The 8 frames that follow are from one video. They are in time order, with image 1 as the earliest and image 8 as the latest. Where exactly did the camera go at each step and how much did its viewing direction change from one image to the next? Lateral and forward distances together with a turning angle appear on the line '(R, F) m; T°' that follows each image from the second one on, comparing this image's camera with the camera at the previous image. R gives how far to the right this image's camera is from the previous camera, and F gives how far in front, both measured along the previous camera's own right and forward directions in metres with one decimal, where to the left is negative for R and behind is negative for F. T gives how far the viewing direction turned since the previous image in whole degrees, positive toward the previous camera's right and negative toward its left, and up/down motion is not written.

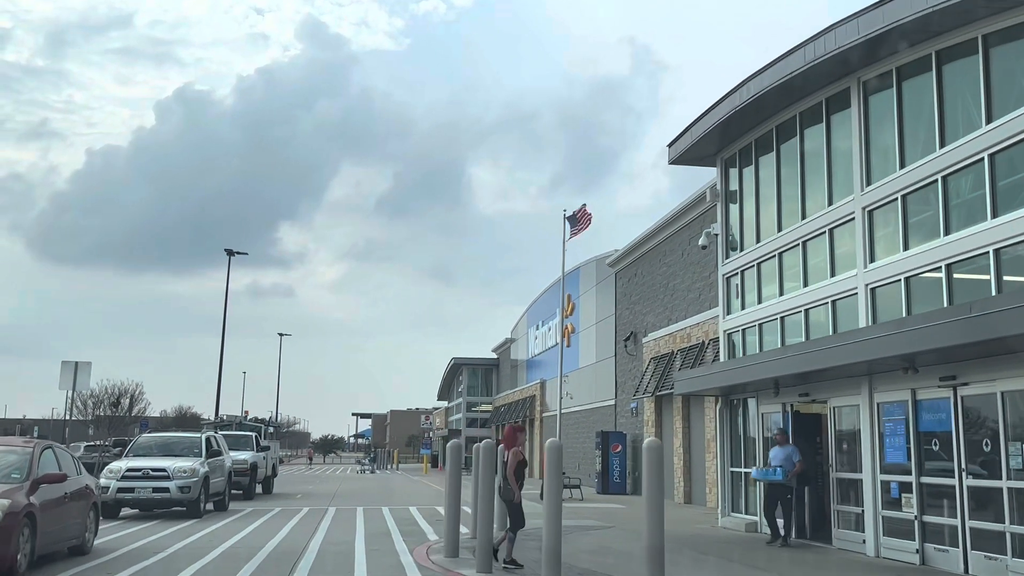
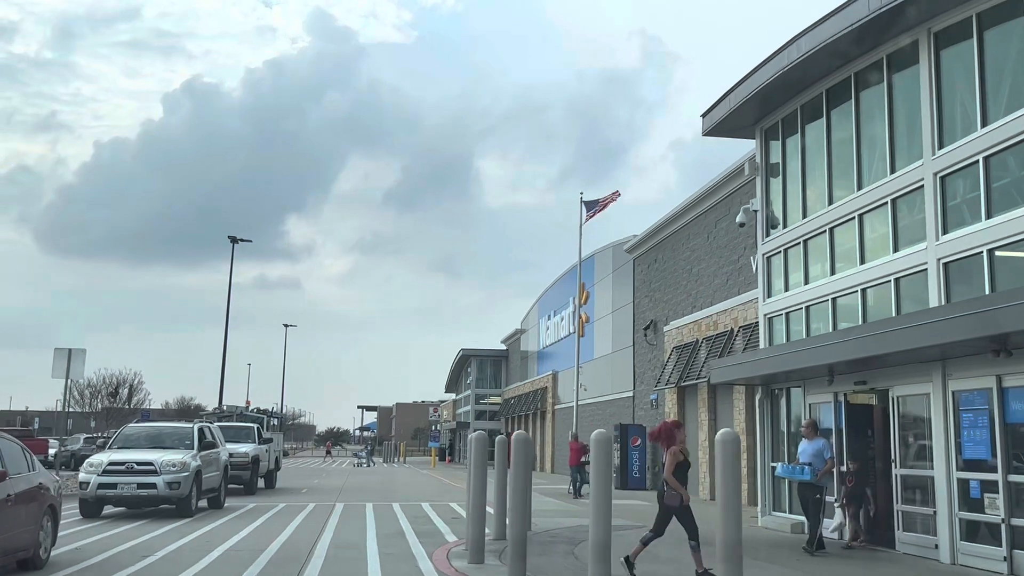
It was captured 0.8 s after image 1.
(-0.3, +1.4) m; 0°
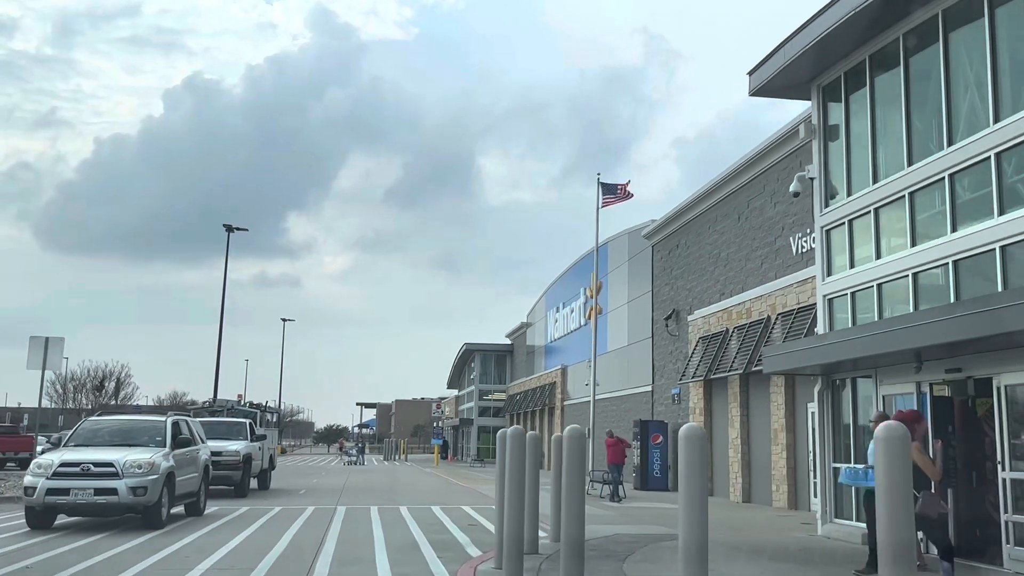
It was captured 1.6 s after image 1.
(-0.4, +1.9) m; 0°
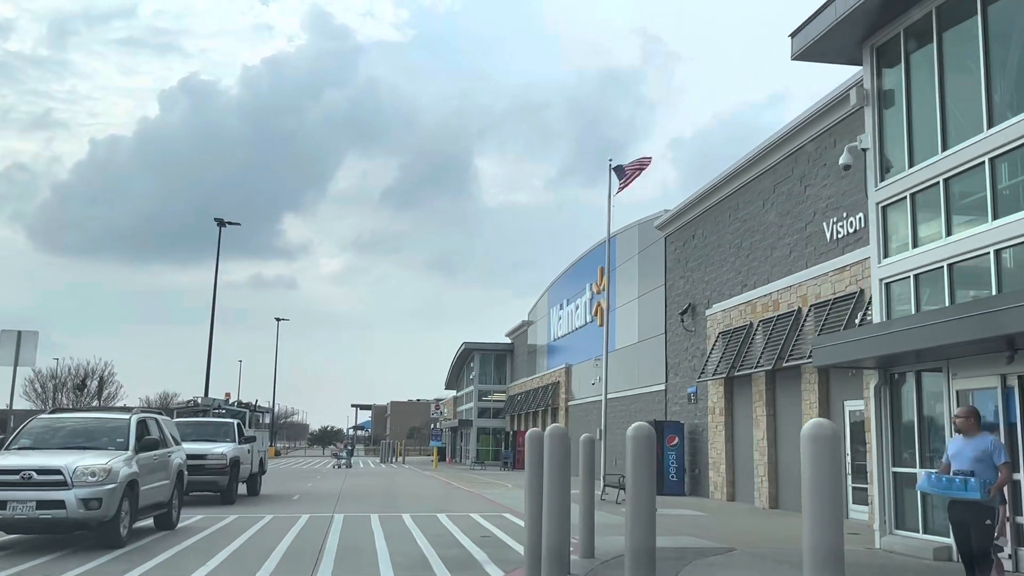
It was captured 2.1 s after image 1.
(-0.3, +1.6) m; 0°
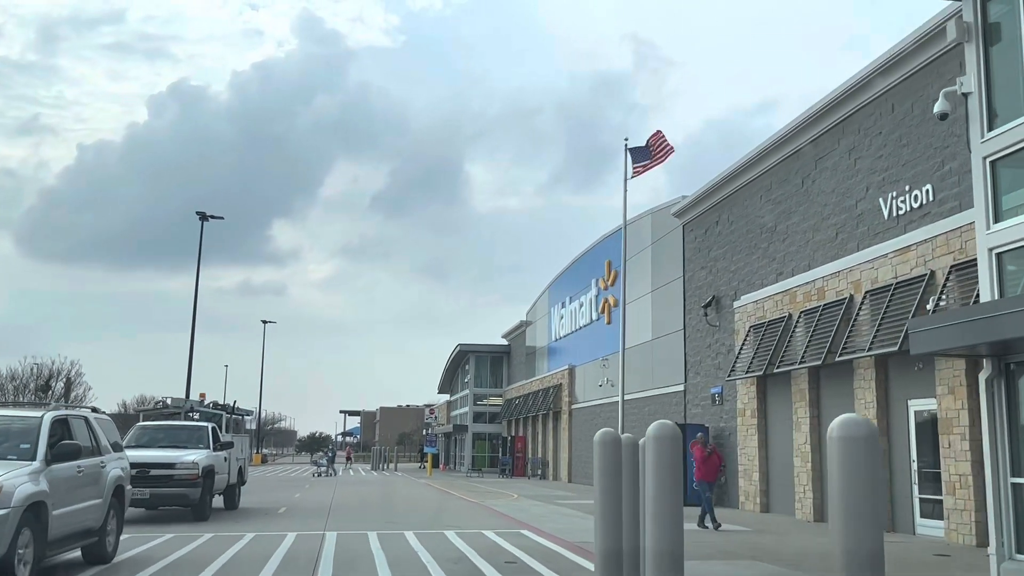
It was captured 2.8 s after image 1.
(-0.5, +2.3) m; +1°
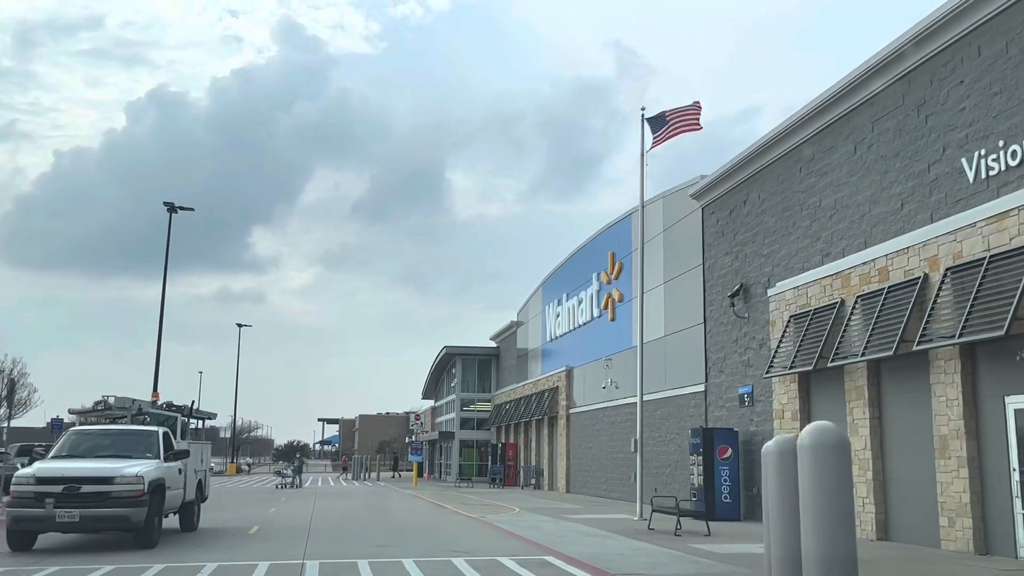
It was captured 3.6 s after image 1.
(-0.5, +2.8) m; +1°
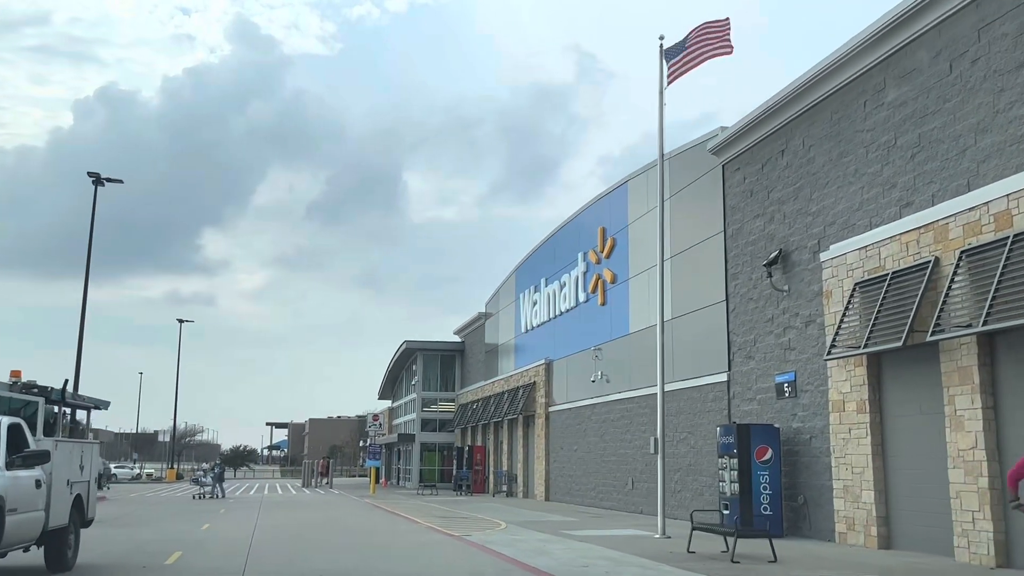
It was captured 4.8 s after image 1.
(-0.7, +4.1) m; +3°
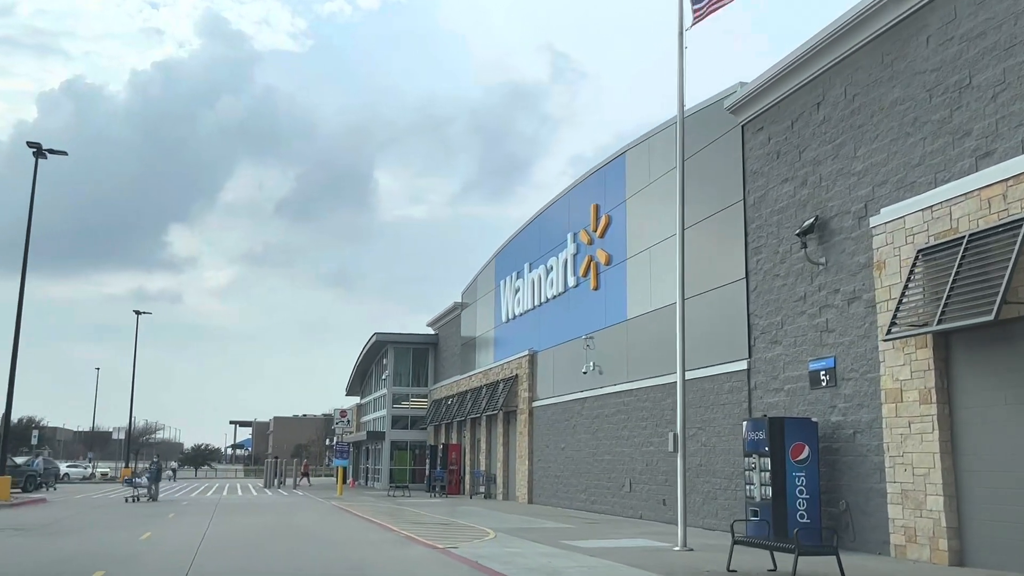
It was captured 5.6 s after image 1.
(-0.4, +2.6) m; +2°
